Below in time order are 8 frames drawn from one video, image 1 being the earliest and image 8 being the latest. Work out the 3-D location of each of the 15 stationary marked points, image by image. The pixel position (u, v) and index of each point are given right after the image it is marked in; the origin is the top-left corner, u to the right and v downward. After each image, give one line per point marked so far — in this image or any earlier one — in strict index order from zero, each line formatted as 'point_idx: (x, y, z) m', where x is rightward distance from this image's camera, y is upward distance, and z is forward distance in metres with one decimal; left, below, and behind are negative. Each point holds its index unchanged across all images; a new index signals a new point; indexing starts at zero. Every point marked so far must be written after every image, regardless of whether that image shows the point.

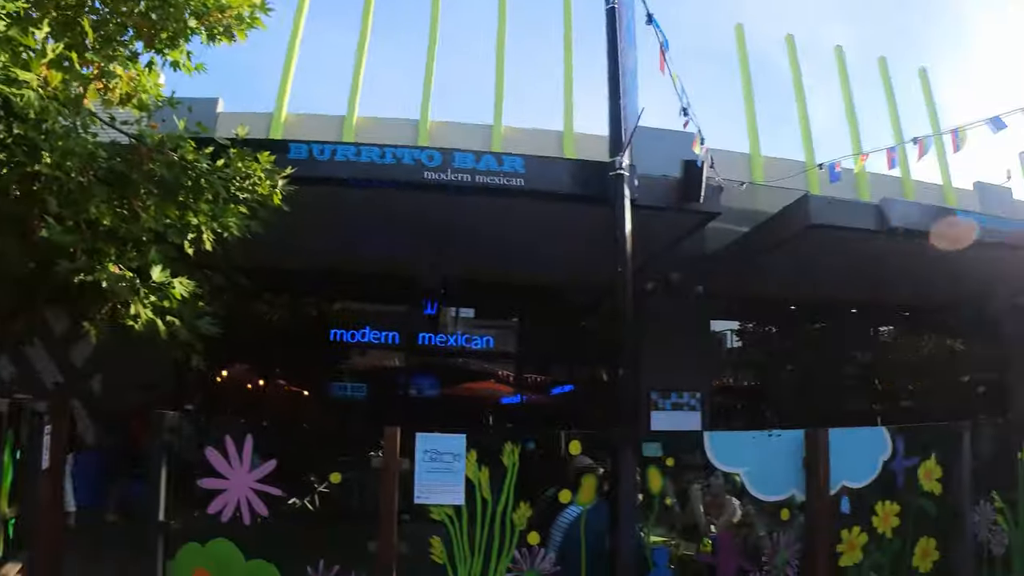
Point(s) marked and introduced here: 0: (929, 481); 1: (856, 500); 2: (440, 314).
0: (+1.6, -0.8, +4.4) m
1: (+1.3, -0.8, +4.1) m
2: (-0.6, -0.2, +9.7) m
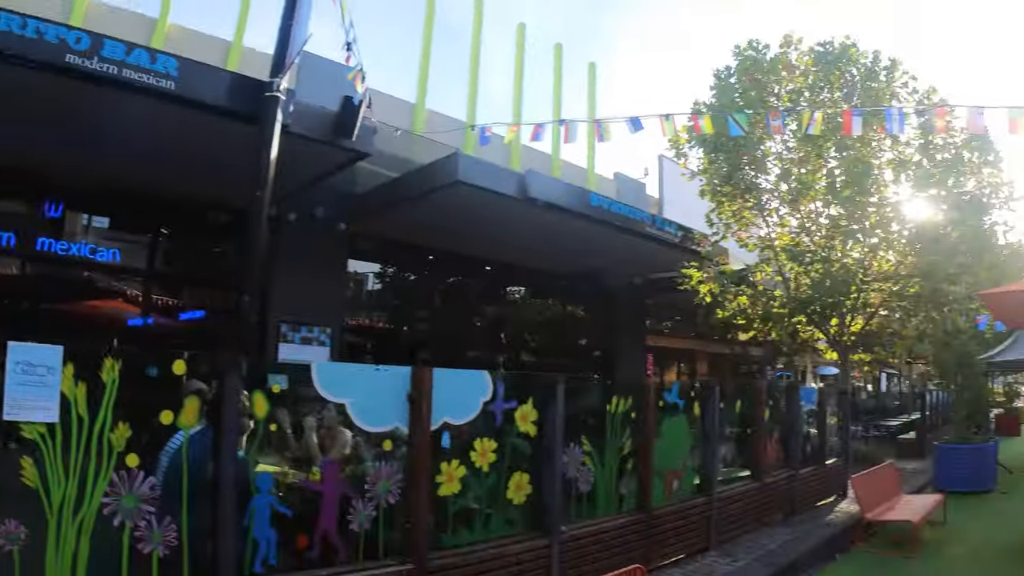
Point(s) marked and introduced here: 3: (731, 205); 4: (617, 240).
0: (0.0, -0.6, +4.6) m
1: (-0.2, -0.6, +4.2) m
2: (-3.7, +0.5, +9.0) m
3: (+1.9, +0.7, +9.3) m
4: (+0.9, +0.4, +9.9) m
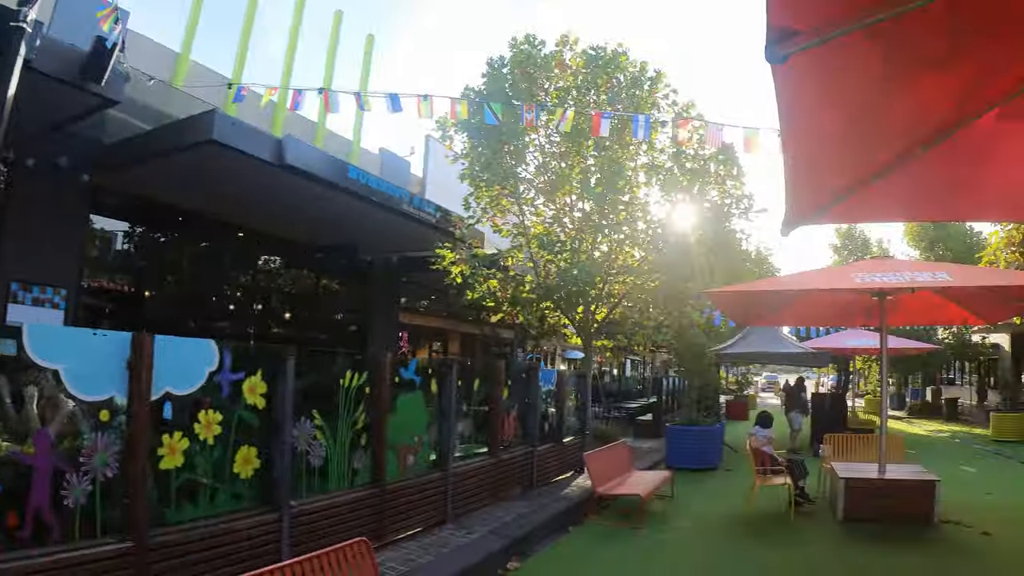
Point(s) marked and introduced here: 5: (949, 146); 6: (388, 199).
0: (-1.0, -0.4, +4.5) m
1: (-1.2, -0.4, +4.1) m
2: (-5.5, +1.0, +8.0) m
3: (-0.2, +0.8, +9.4) m
4: (-1.2, +0.7, +9.8) m
5: (+1.0, +0.3, +2.5) m
6: (-1.0, +0.8, +9.3) m
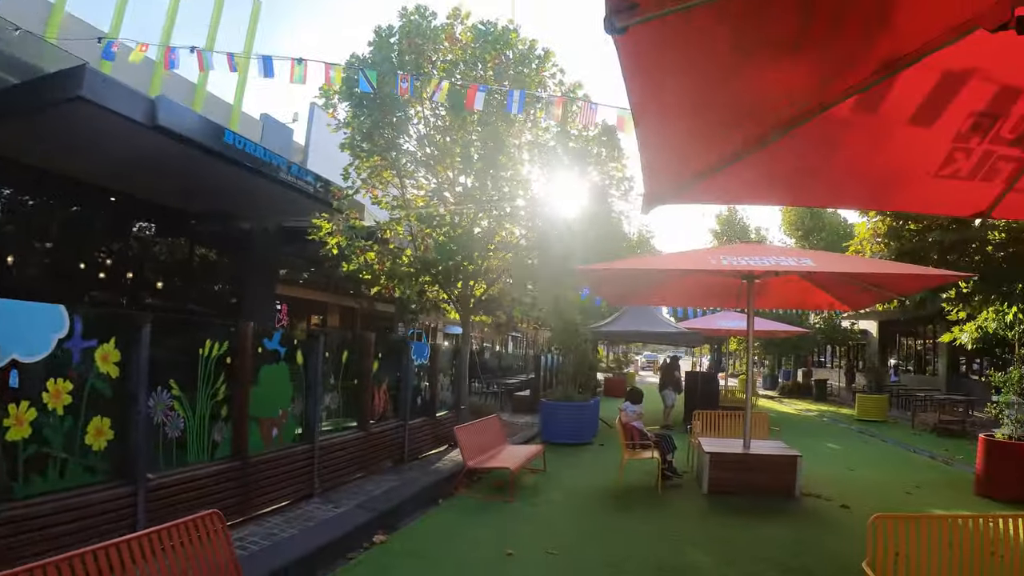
0: (-1.6, -0.3, +4.3) m
1: (-1.7, -0.3, +3.9) m
2: (-6.4, +1.3, +7.3) m
3: (-1.2, +1.1, +9.3) m
4: (-2.3, +0.9, +9.6) m
5: (+0.7, +0.4, +2.6) m
6: (-2.0, +1.0, +9.1) m
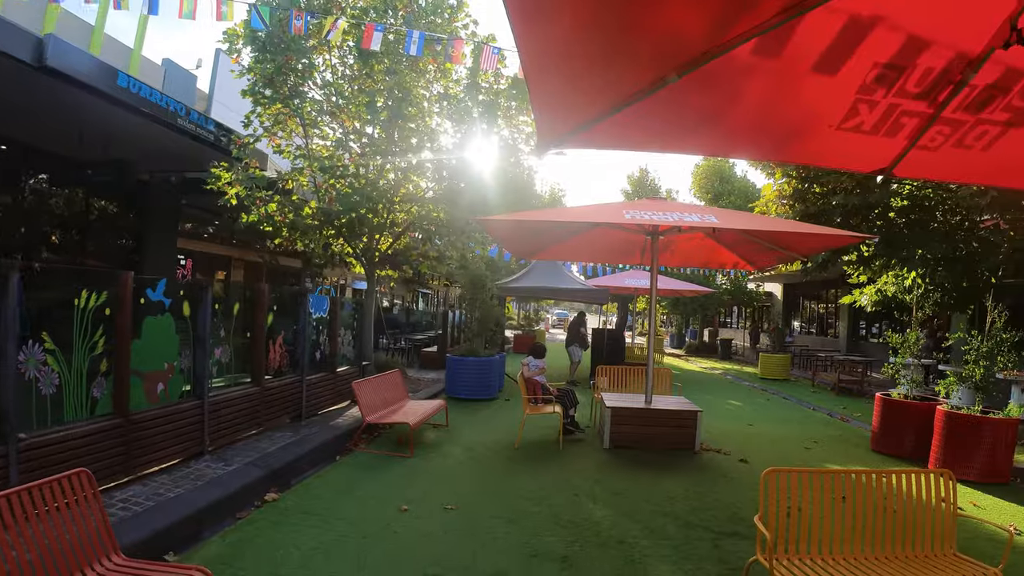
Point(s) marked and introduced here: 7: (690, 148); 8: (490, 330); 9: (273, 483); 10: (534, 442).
0: (-2.0, -0.1, +4.0) m
1: (-2.1, -0.1, +3.6) m
2: (-6.9, +1.7, +6.6) m
3: (-2.0, +1.5, +9.0) m
4: (-3.1, +1.3, +9.2) m
5: (+0.5, +0.5, +2.5) m
6: (-2.8, +1.4, +8.7) m
7: (+0.5, +0.4, +3.1) m
8: (-0.2, -0.4, +11.0) m
9: (-1.0, -0.8, +4.5) m
10: (+0.1, -0.9, +6.2) m
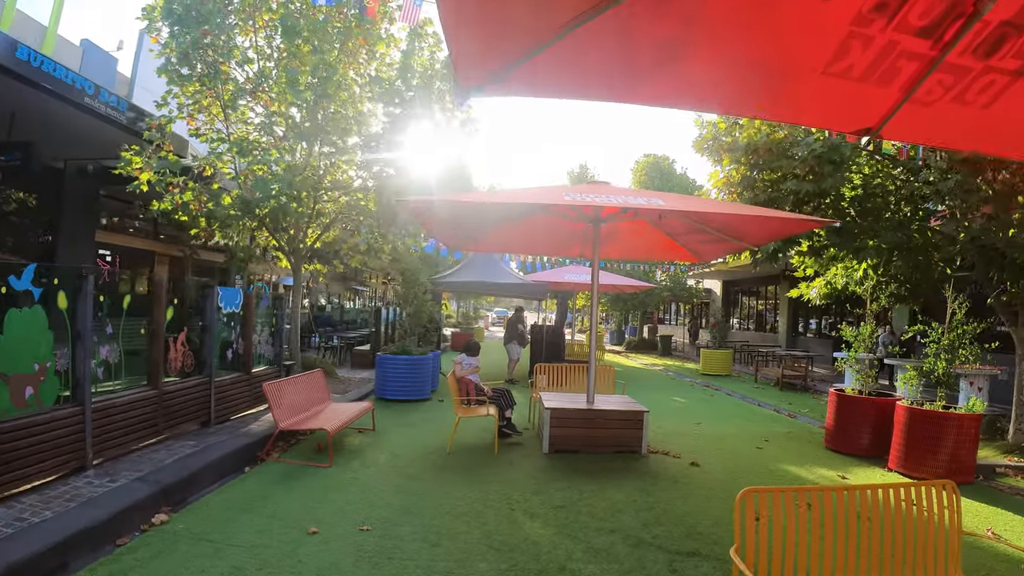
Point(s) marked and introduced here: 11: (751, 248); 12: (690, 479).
0: (-2.2, -0.1, +3.4) m
1: (-2.3, -0.1, +3.0) m
2: (-7.3, +1.7, +5.7) m
3: (-2.5, +1.5, +8.3) m
4: (-3.6, +1.4, +8.5) m
5: (+0.3, +0.5, +2.0) m
6: (-3.3, +1.4, +8.0) m
7: (+0.3, +0.4, +2.6) m
8: (-0.8, -0.4, +10.5) m
9: (-1.2, -0.8, +4.0) m
10: (-0.2, -0.8, +5.7) m
11: (+1.5, +0.3, +6.8) m
12: (+0.8, -0.9, +5.1) m
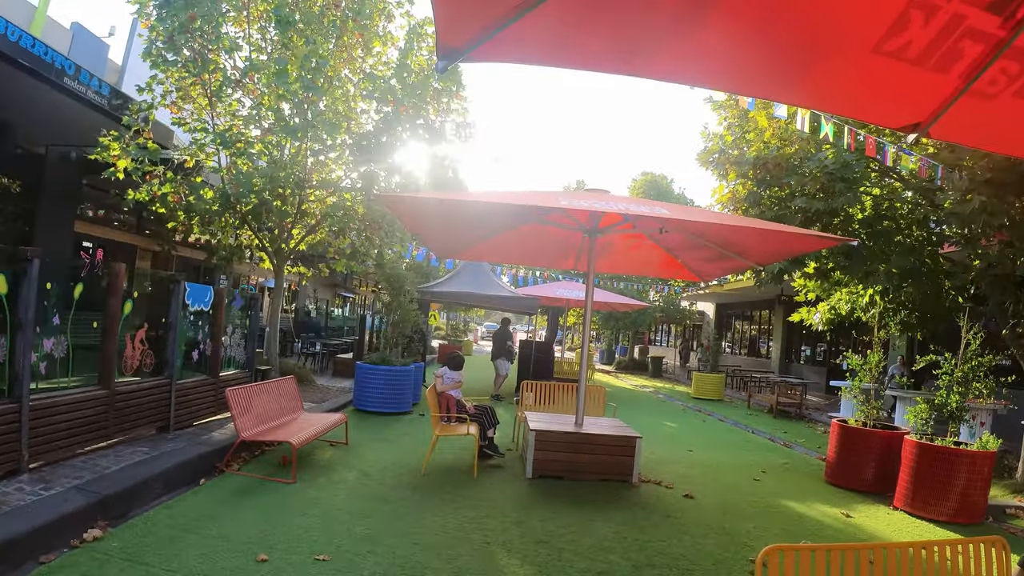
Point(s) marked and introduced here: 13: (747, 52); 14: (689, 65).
0: (-2.2, 0.0, +3.0) m
1: (-2.3, 0.0, +2.6) m
2: (-7.3, +2.0, +5.3) m
3: (-2.5, +1.5, +8.0) m
4: (-3.6, +1.5, +8.1) m
5: (+0.3, +0.5, +1.6) m
6: (-3.3, +1.5, +7.6) m
7: (+0.3, +0.4, +2.2) m
8: (-0.9, -0.4, +10.1) m
9: (-1.3, -0.7, +3.6) m
10: (-0.3, -0.9, +5.3) m
11: (+1.4, +0.1, +6.4) m
12: (+0.7, -1.0, +4.8) m
13: (+0.5, +0.4, +2.1) m
14: (+0.4, +0.4, +2.2) m
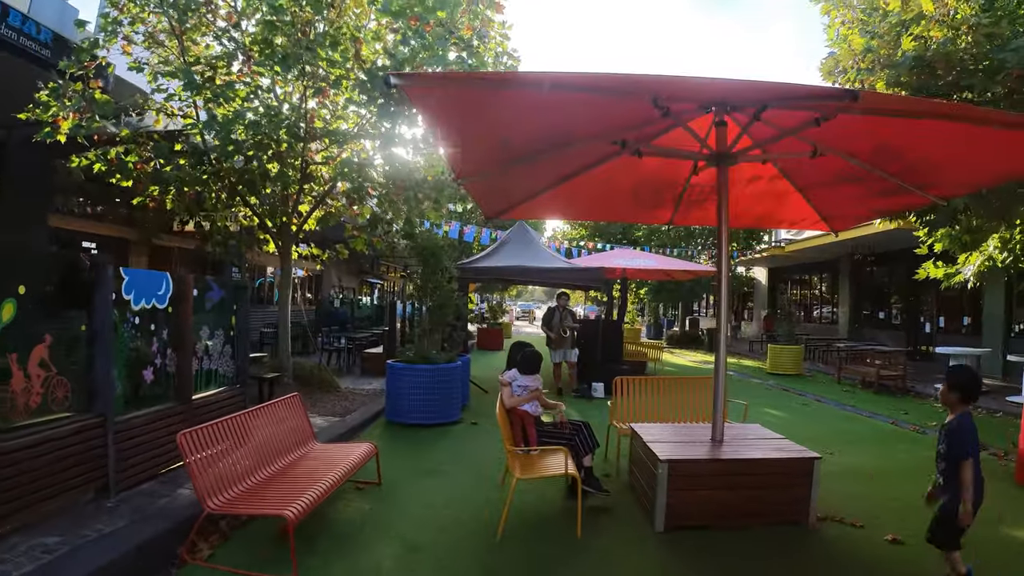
0: (-2.0, 0.0, +1.3) m
1: (-2.1, 0.0, +0.9) m
2: (-7.1, +1.7, +3.7) m
3: (-2.2, +1.6, +6.2) m
4: (-3.3, +1.4, +6.4) m
5: (+0.5, +0.6, -0.2) m
6: (-3.0, +1.5, +5.9) m
7: (+0.5, +0.5, +0.4) m
8: (-0.5, -0.3, +8.3) m
9: (-1.0, -0.7, +1.8) m
10: (+0.1, -0.8, +3.6) m
11: (+1.8, +0.4, +4.6) m
12: (+1.1, -0.8, +3.0) m
13: (+0.7, +0.5, +0.3) m
14: (+0.6, +0.5, +0.4) m
